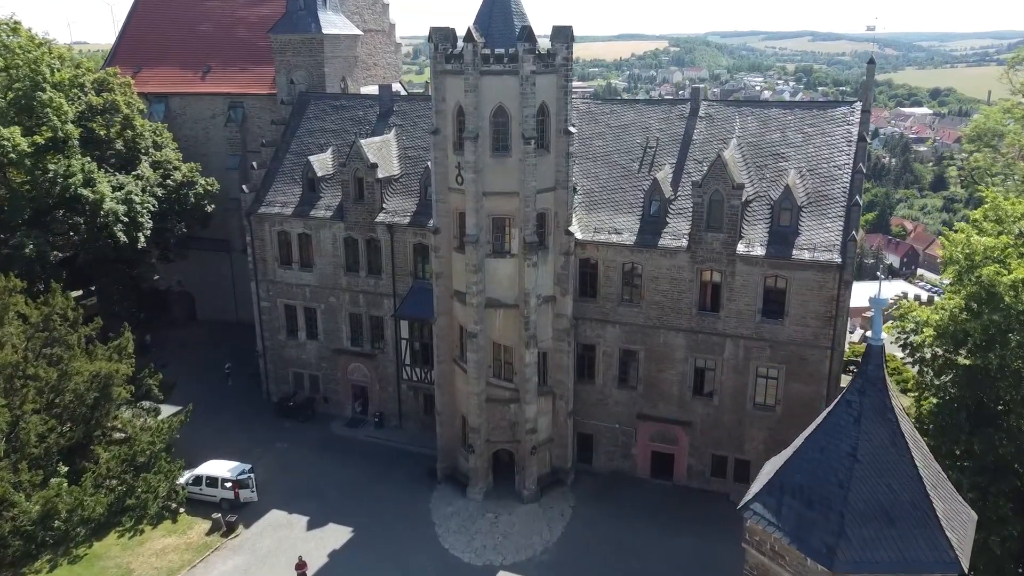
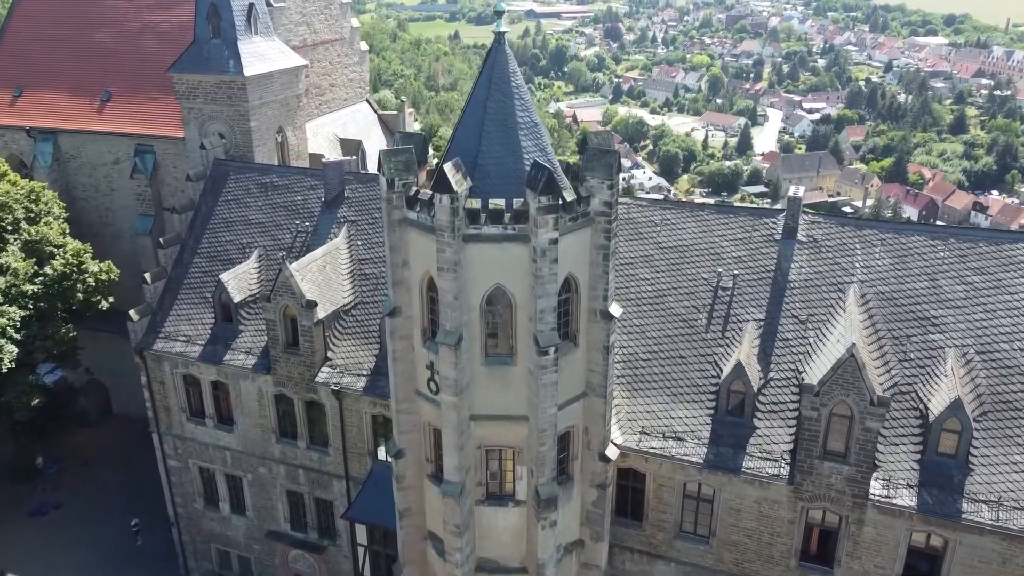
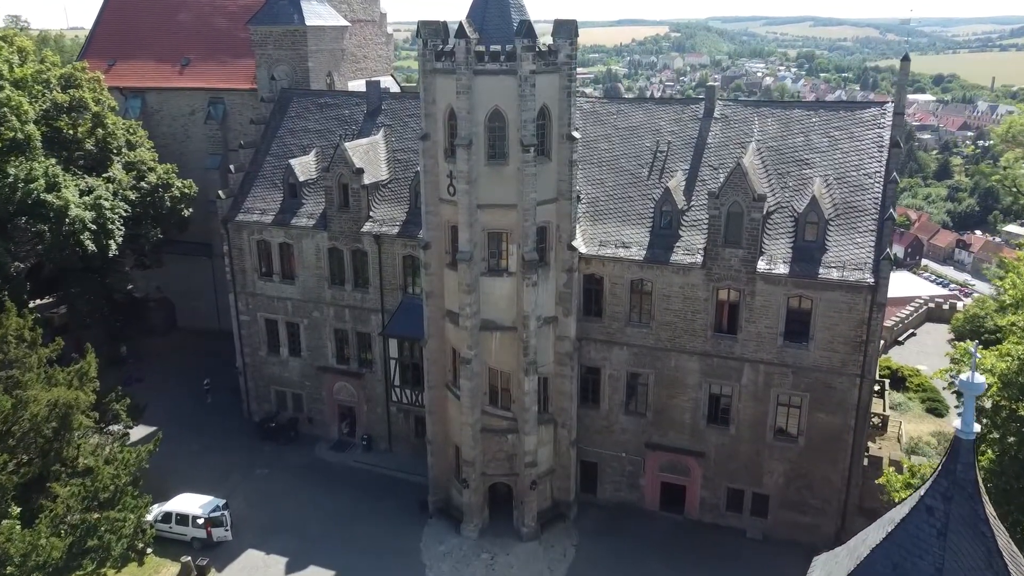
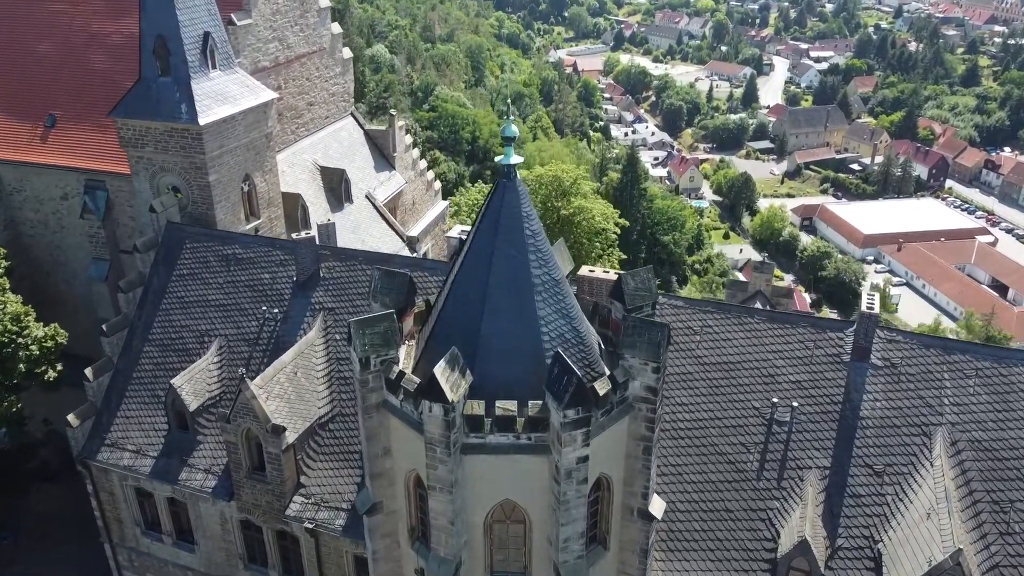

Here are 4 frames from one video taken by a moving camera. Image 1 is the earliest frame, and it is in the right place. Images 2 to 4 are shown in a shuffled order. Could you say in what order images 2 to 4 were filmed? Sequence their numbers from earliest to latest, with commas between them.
3, 2, 4
